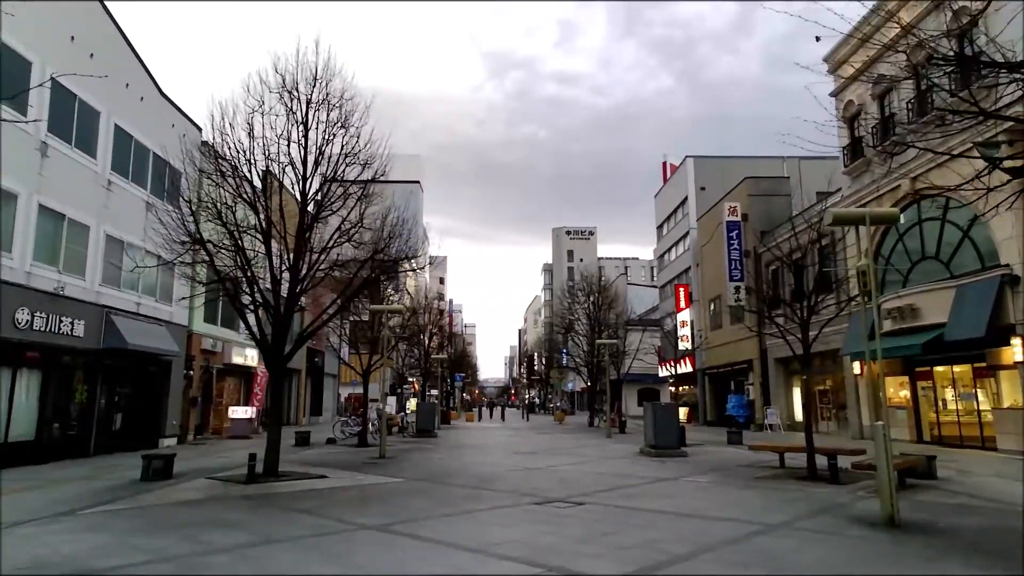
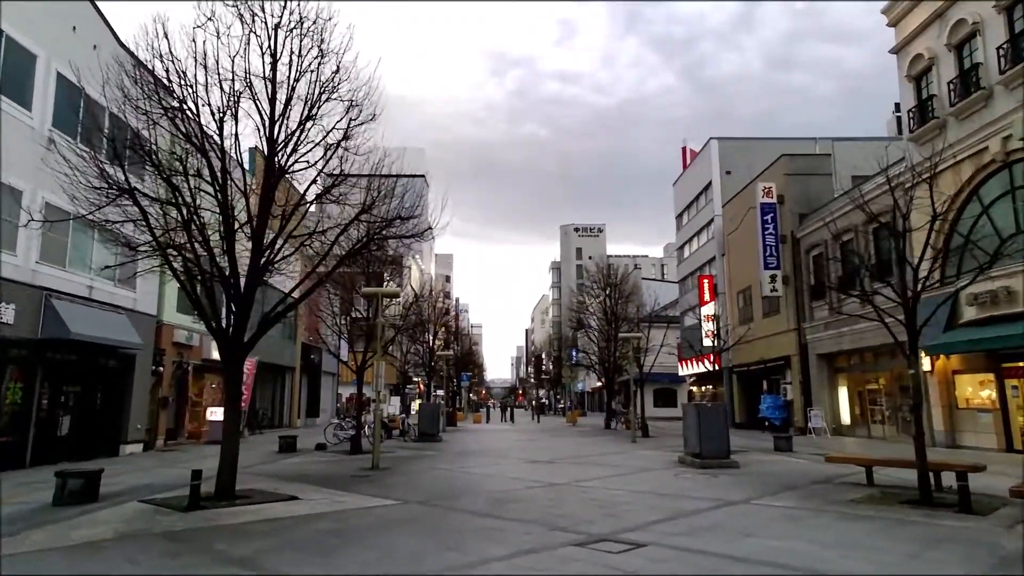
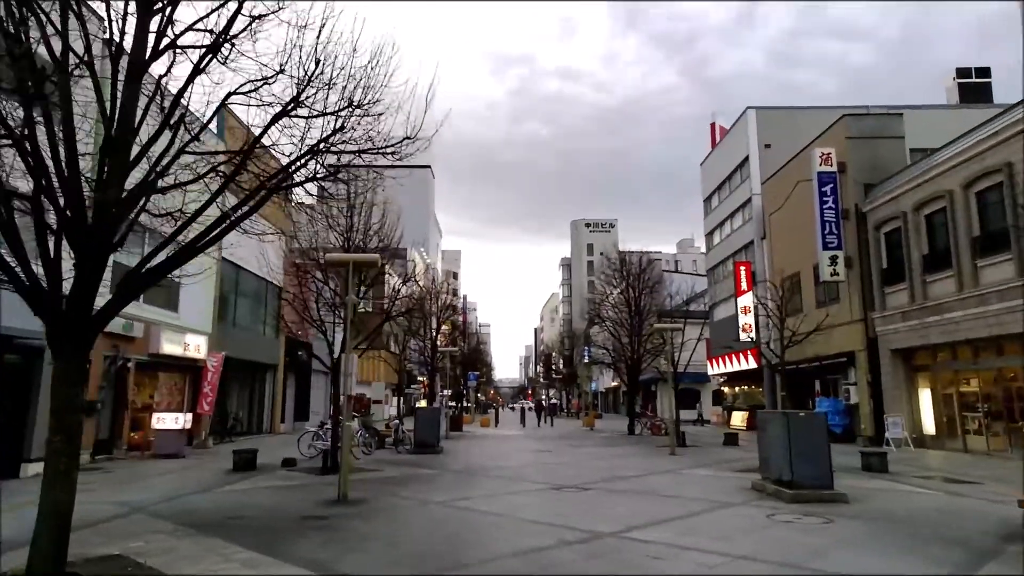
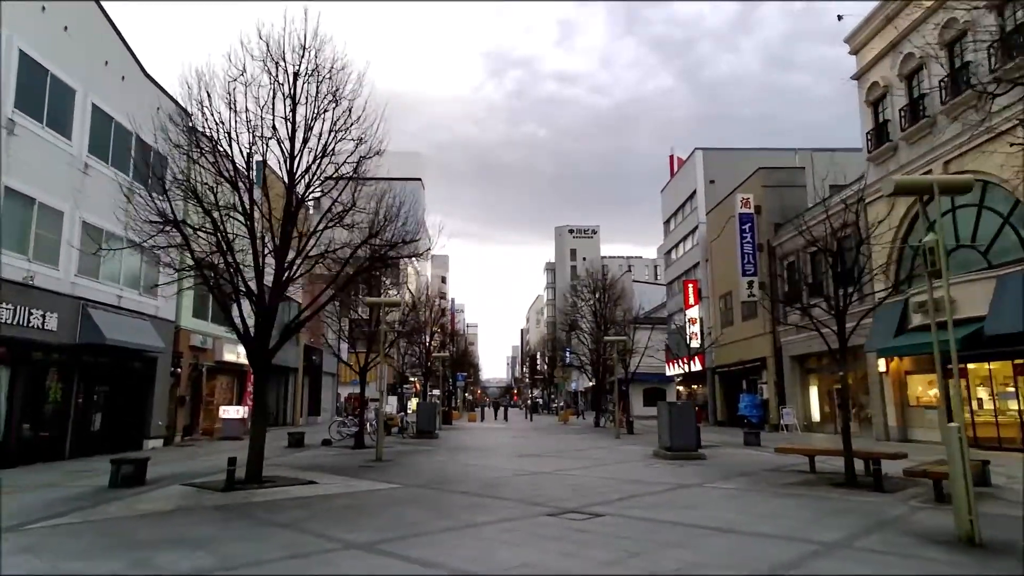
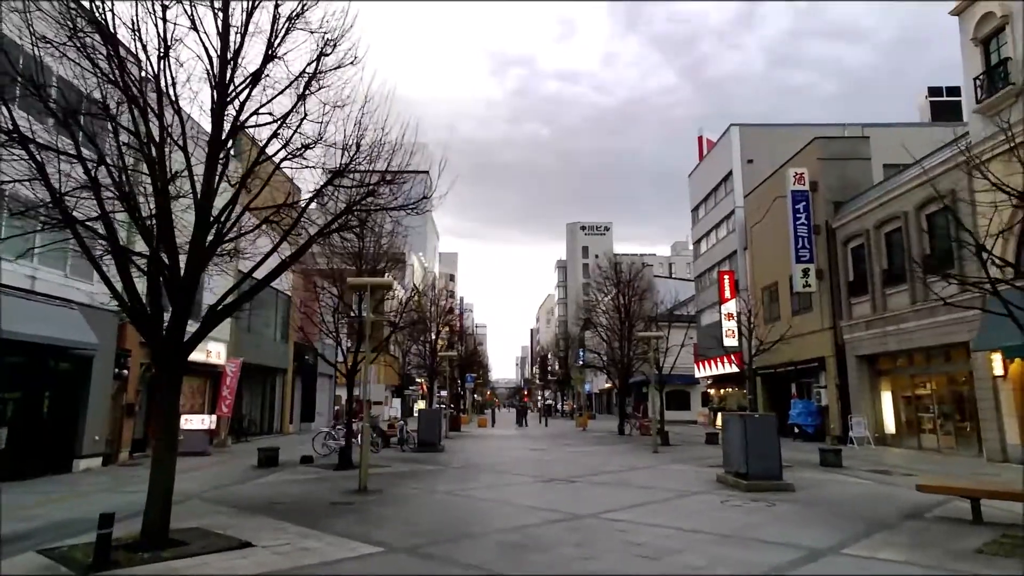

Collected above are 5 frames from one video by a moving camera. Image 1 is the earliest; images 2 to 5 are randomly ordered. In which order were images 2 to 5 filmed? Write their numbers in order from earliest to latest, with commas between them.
4, 2, 5, 3
